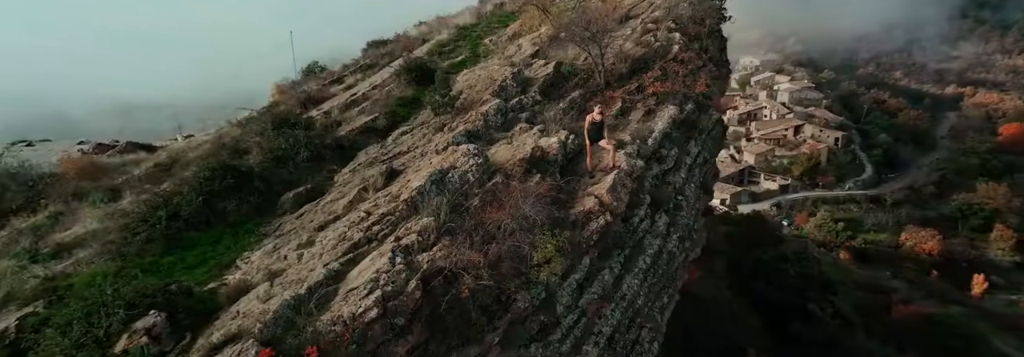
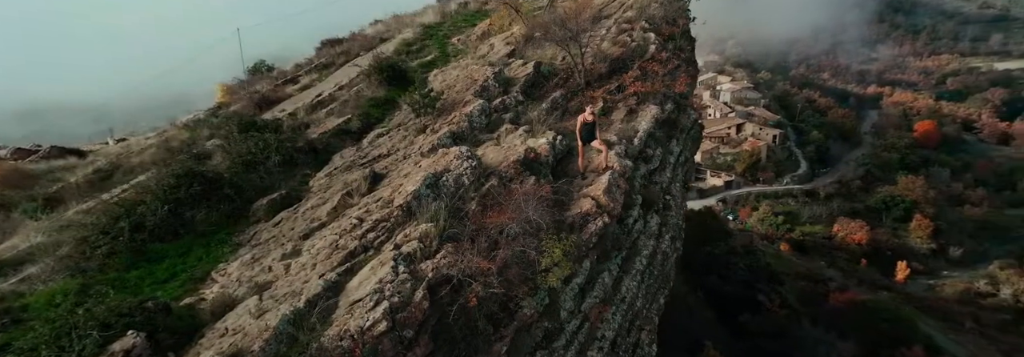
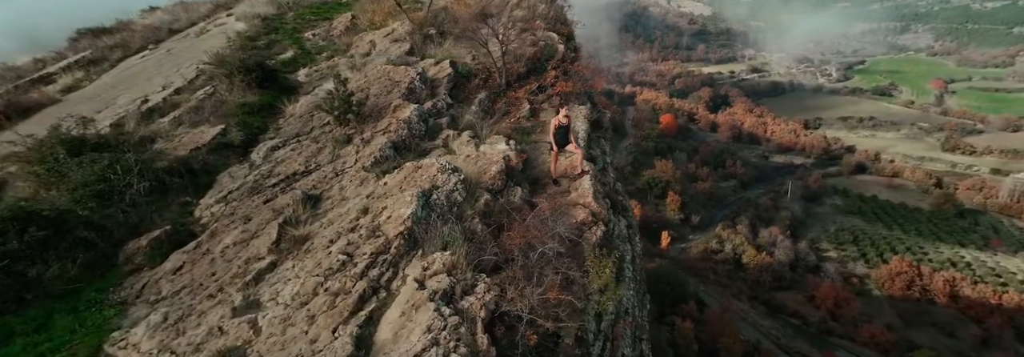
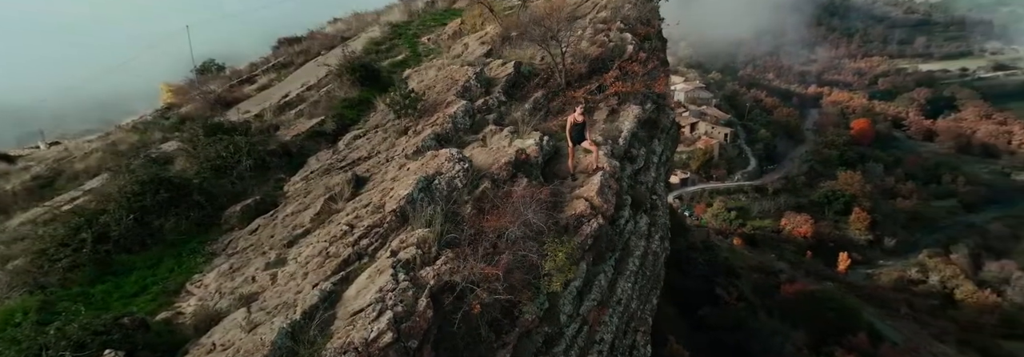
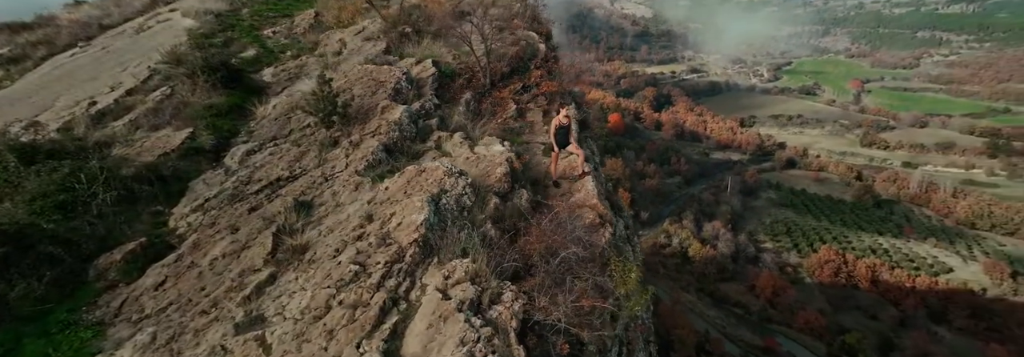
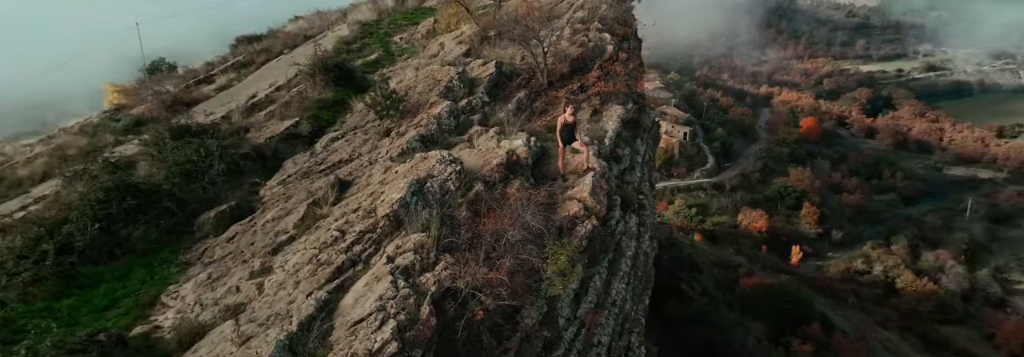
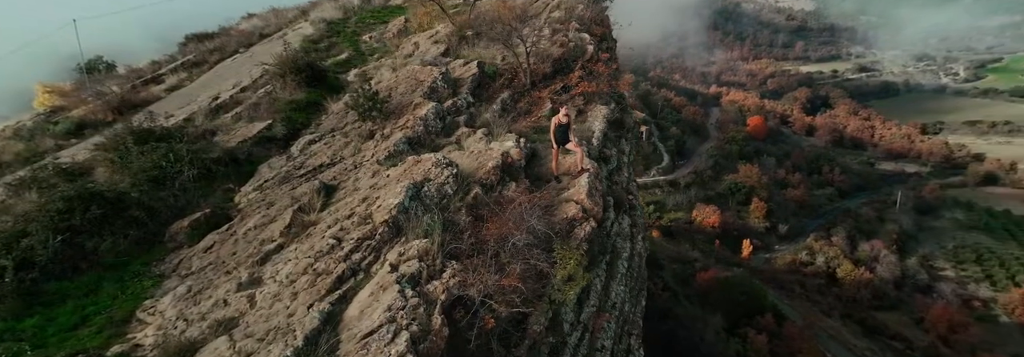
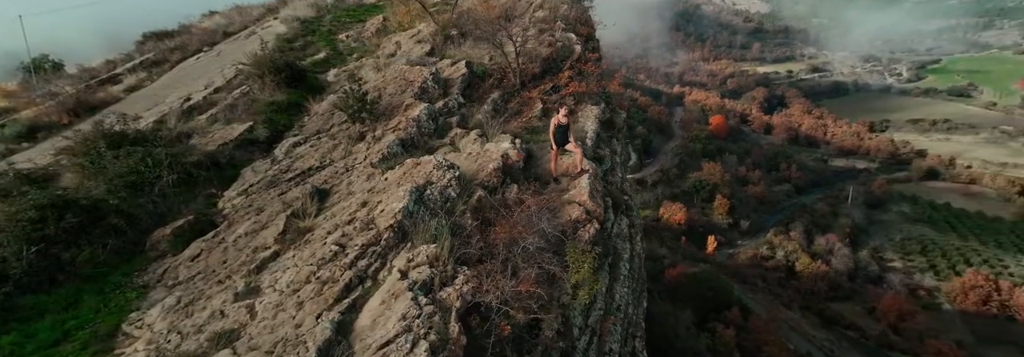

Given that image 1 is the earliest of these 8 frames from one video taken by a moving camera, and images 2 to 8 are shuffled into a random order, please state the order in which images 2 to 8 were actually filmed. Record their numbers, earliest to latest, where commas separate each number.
2, 4, 6, 7, 8, 3, 5
